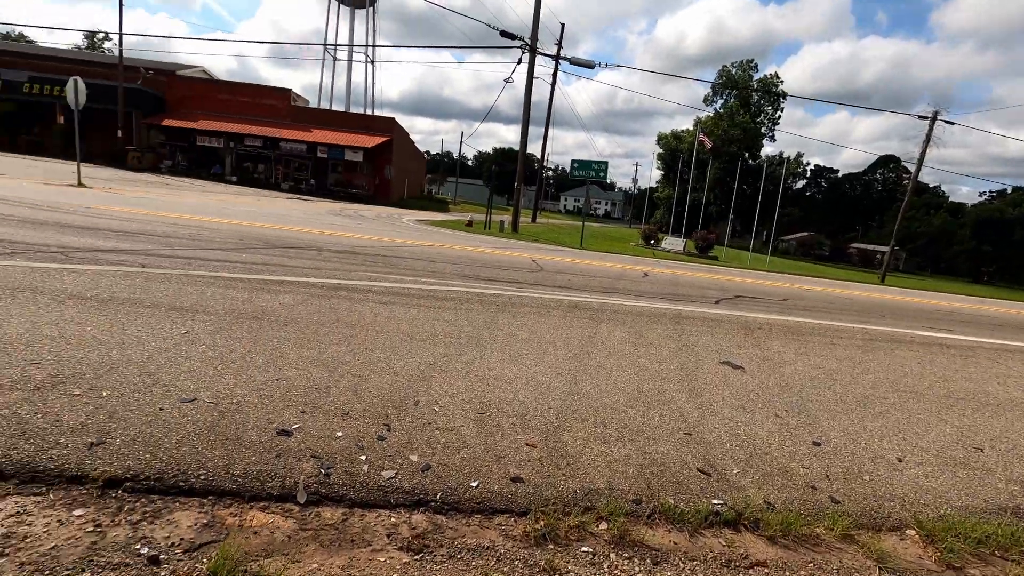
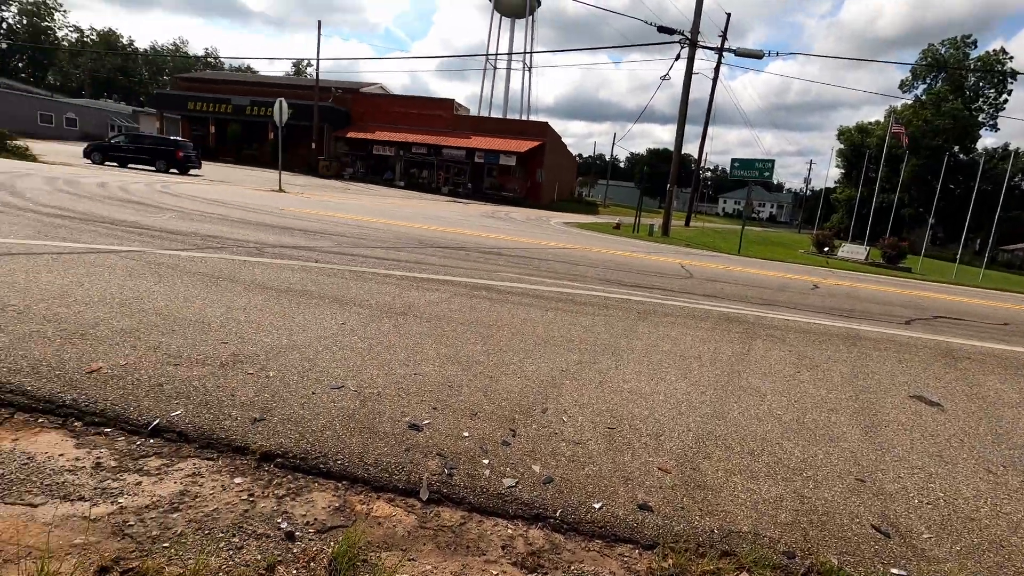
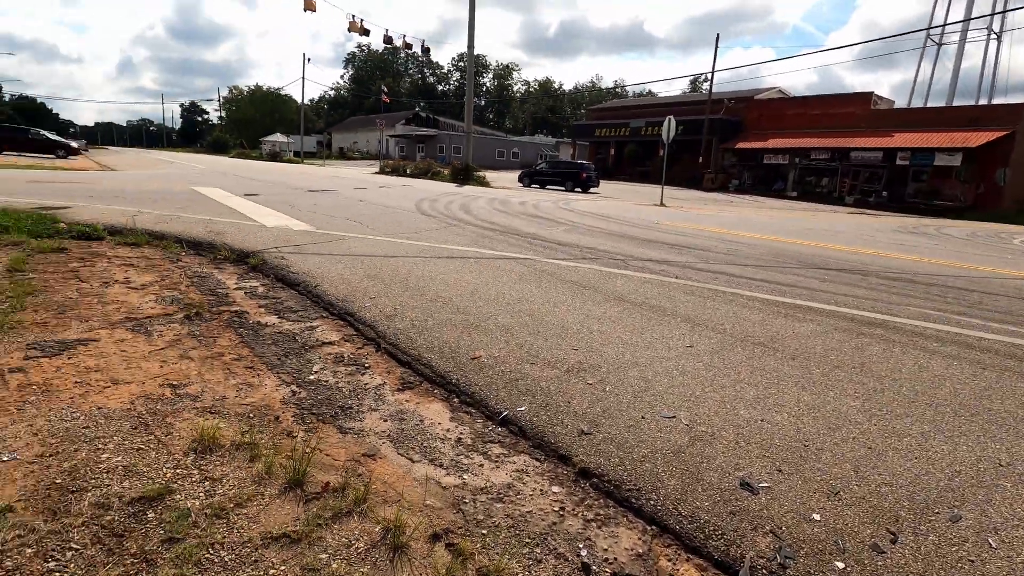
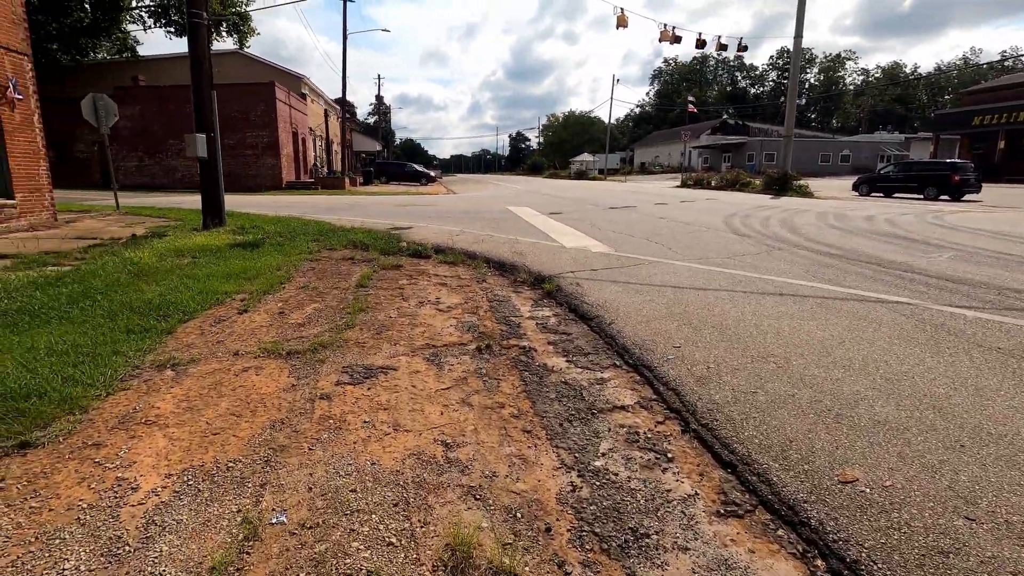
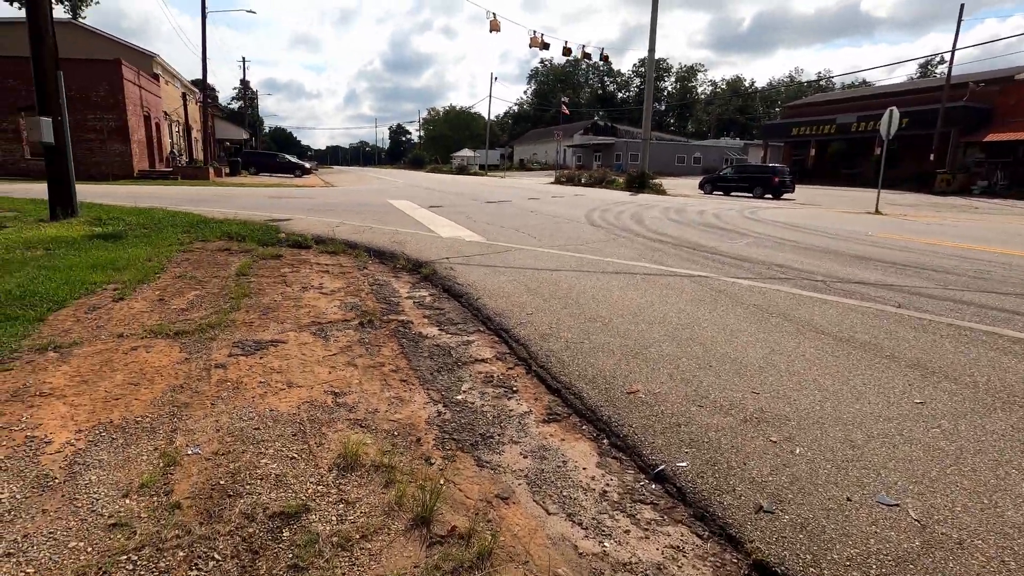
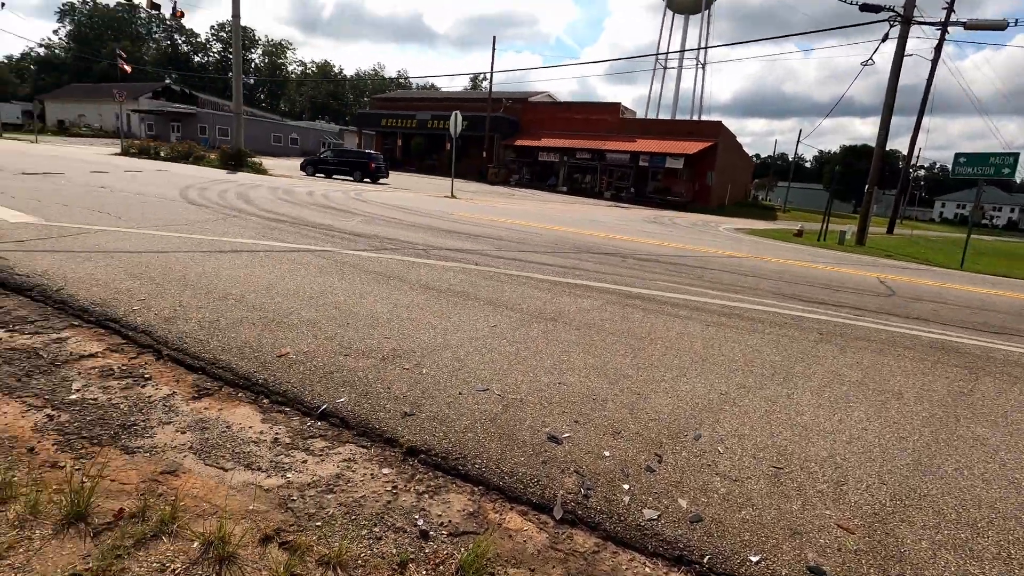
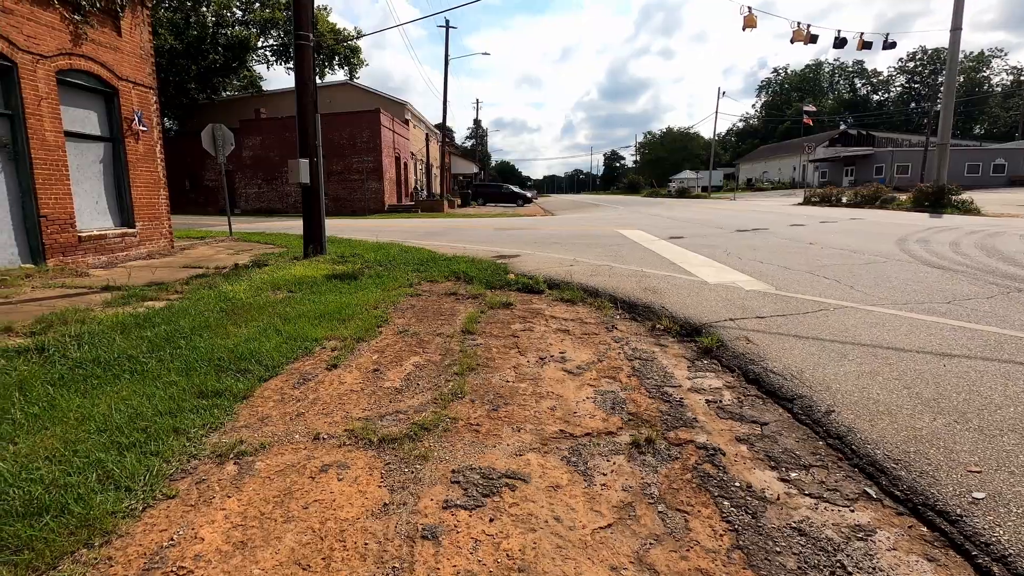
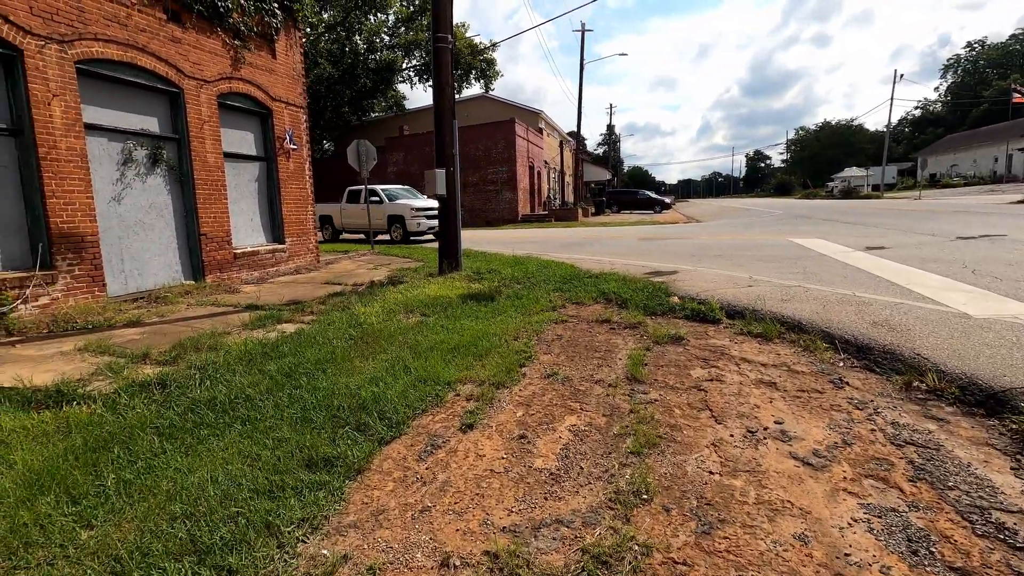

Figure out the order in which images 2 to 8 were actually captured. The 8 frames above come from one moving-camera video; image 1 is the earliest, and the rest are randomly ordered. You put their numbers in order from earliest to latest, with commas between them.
2, 6, 3, 5, 4, 7, 8
